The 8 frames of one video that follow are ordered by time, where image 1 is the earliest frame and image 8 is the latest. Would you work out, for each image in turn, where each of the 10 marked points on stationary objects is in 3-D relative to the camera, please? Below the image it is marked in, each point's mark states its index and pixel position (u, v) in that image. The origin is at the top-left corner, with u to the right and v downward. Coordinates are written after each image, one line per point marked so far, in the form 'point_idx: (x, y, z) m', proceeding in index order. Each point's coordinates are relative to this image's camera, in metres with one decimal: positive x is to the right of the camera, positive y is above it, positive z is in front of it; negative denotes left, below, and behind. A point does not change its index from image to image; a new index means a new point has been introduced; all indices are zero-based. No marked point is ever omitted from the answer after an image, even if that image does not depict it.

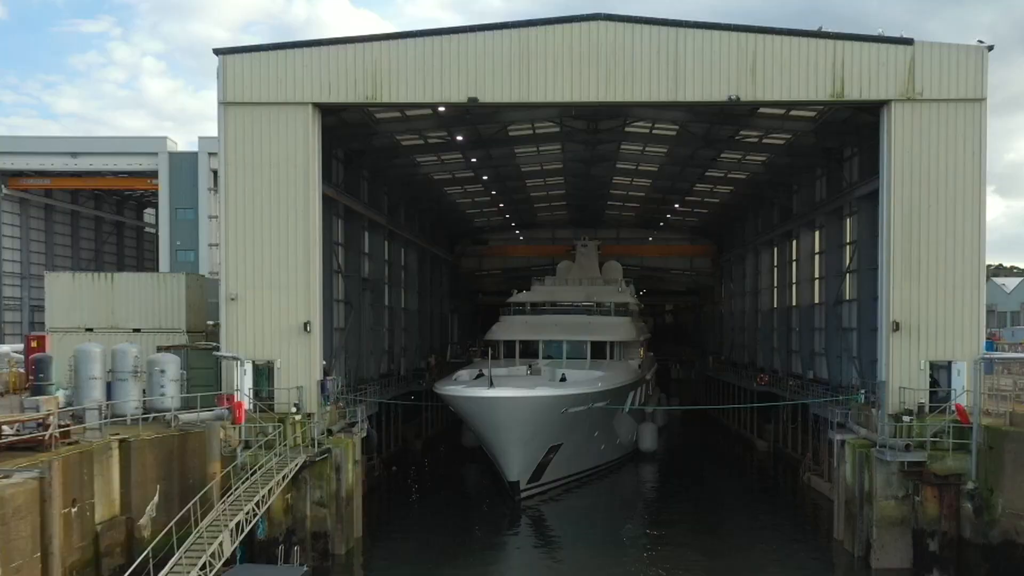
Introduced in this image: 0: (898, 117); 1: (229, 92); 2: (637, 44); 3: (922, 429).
0: (+5.8, +2.6, +11.3) m
1: (-4.3, +3.0, +11.6) m
2: (+1.9, +3.7, +11.5) m
3: (+5.9, -2.0, +10.7) m
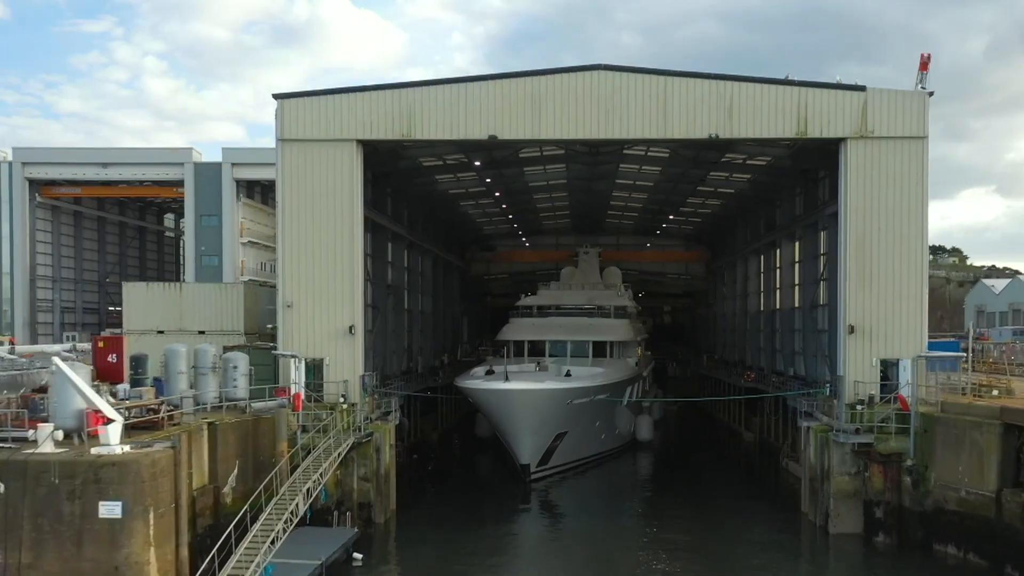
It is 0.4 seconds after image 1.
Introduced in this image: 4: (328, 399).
0: (+6.1, +2.4, +13.3) m
1: (-4.1, +2.8, +13.7) m
2: (+2.1, +3.6, +13.5) m
3: (+6.1, -2.1, +12.7) m
4: (-3.3, -2.0, +13.4) m
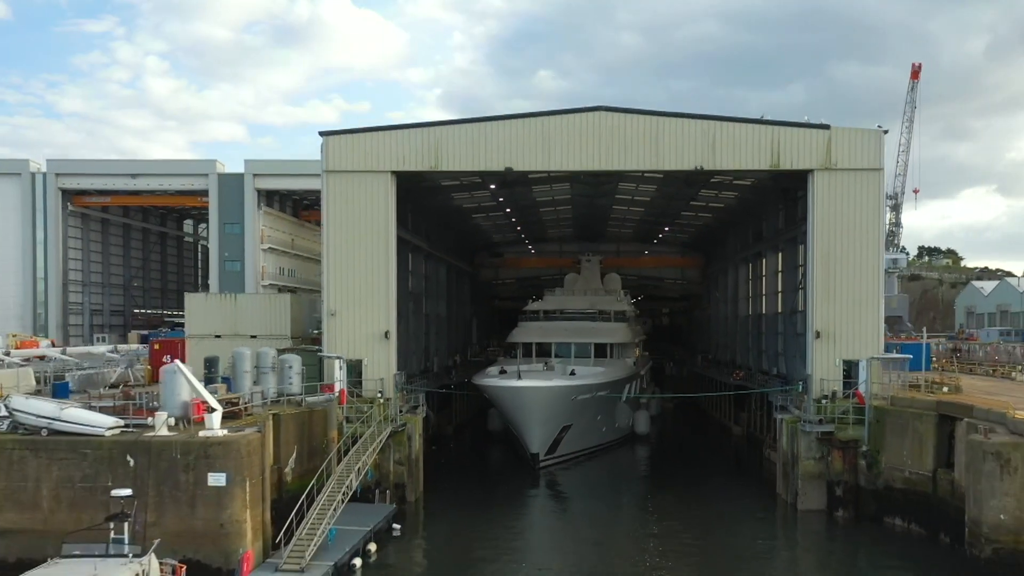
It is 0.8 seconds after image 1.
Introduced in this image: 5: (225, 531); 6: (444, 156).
0: (+6.3, +2.2, +15.4) m
1: (-3.8, +2.6, +15.8) m
2: (+2.4, +3.4, +15.6) m
3: (+6.4, -2.4, +14.8) m
4: (-3.0, -2.2, +15.6) m
5: (-3.8, -3.2, +10.0) m
6: (-1.4, +2.8, +15.8) m
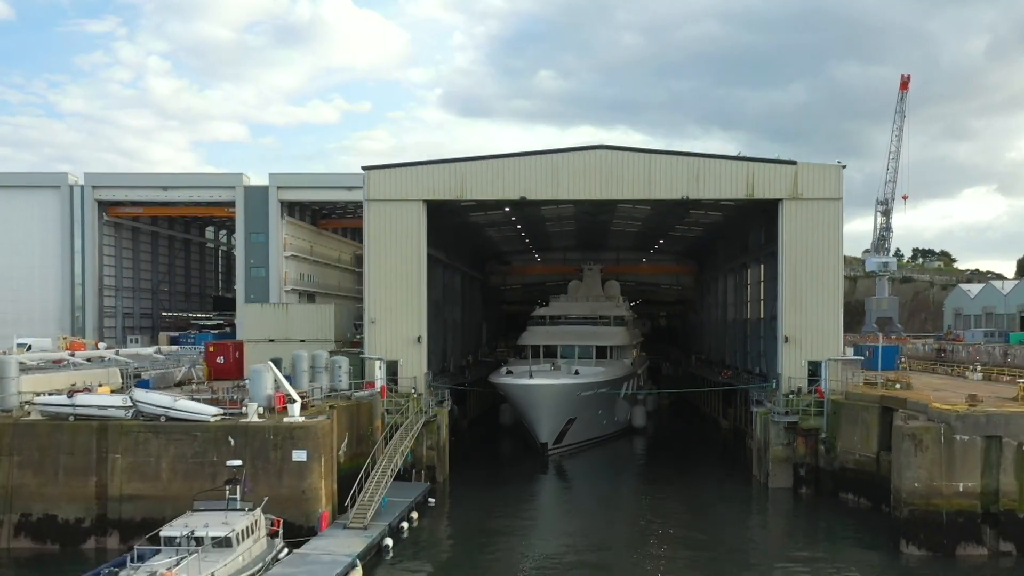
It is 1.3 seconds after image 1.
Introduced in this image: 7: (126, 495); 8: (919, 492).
0: (+6.7, +1.9, +18.1) m
1: (-3.5, +2.3, +18.5) m
2: (+2.8, +3.1, +18.3) m
3: (+6.7, -2.7, +17.5) m
4: (-2.7, -2.5, +18.3) m
5: (-3.5, -3.5, +12.7) m
6: (-1.1, +2.5, +18.5) m
7: (-6.6, -3.5, +12.7) m
8: (+6.9, -3.4, +12.6) m
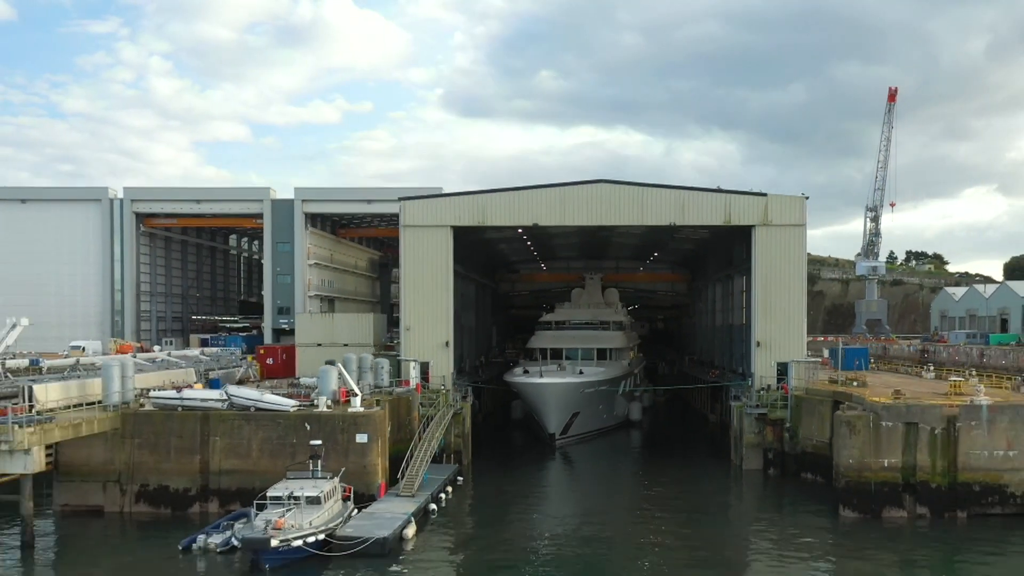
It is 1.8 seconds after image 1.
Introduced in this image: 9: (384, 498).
0: (+7.1, +1.5, +21.3) m
1: (-3.1, +2.0, +21.8) m
2: (+3.2, +2.7, +21.6) m
3: (+7.1, -3.0, +20.8) m
4: (-2.3, -2.8, +21.6) m
5: (-3.1, -3.9, +16.0) m
6: (-0.7, +2.1, +21.8) m
7: (-6.2, -3.9, +16.0) m
8: (+7.3, -3.8, +15.9) m
9: (-2.7, -4.5, +16.1) m
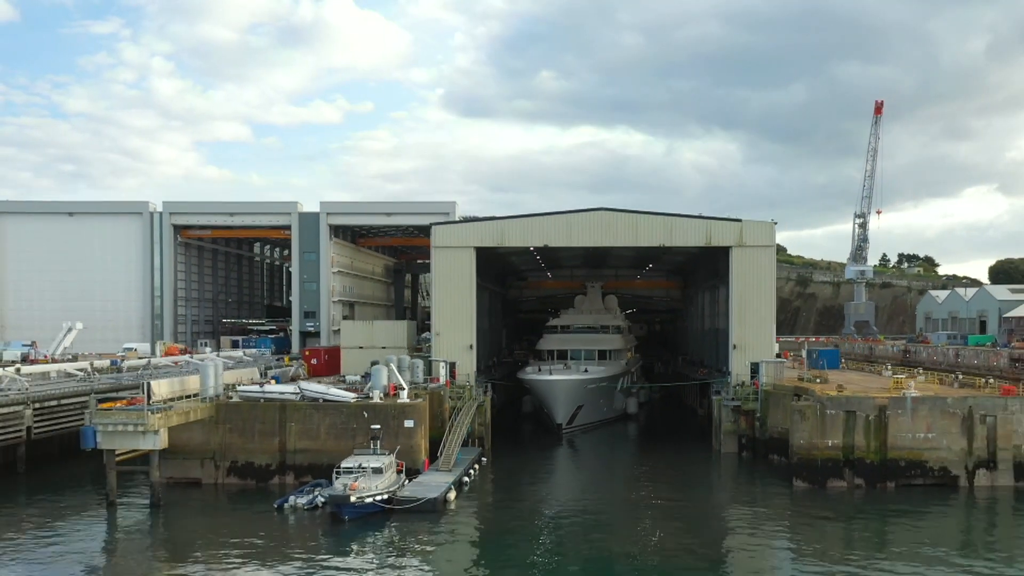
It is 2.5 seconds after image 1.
0: (+7.6, +1.1, +25.2) m
1: (-2.6, +1.6, +25.6) m
2: (+3.6, +2.3, +25.4) m
3: (+7.6, -3.4, +24.7) m
4: (-1.8, -3.2, +25.4) m
5: (-2.6, -4.3, +19.9) m
6: (-0.2, +1.7, +25.7) m
7: (-5.7, -4.3, +19.9) m
8: (+7.7, -4.2, +19.8) m
9: (-2.2, -4.9, +20.0) m
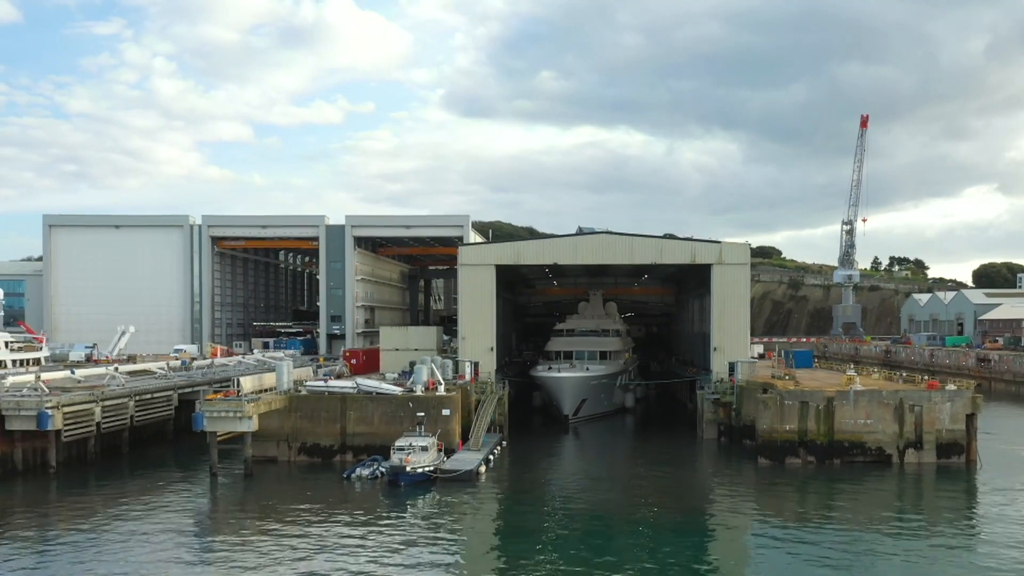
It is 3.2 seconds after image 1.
0: (+8.2, +0.7, +29.8) m
1: (-2.0, +1.1, +30.2) m
2: (+4.2, +1.9, +30.0) m
3: (+8.2, -3.9, +29.2) m
4: (-1.2, -3.7, +30.0) m
5: (-2.0, -4.7, +24.5) m
6: (+0.4, +1.3, +30.2) m
7: (-5.1, -4.7, +24.5) m
8: (+8.3, -4.6, +24.3) m
9: (-1.7, -5.4, +24.6) m
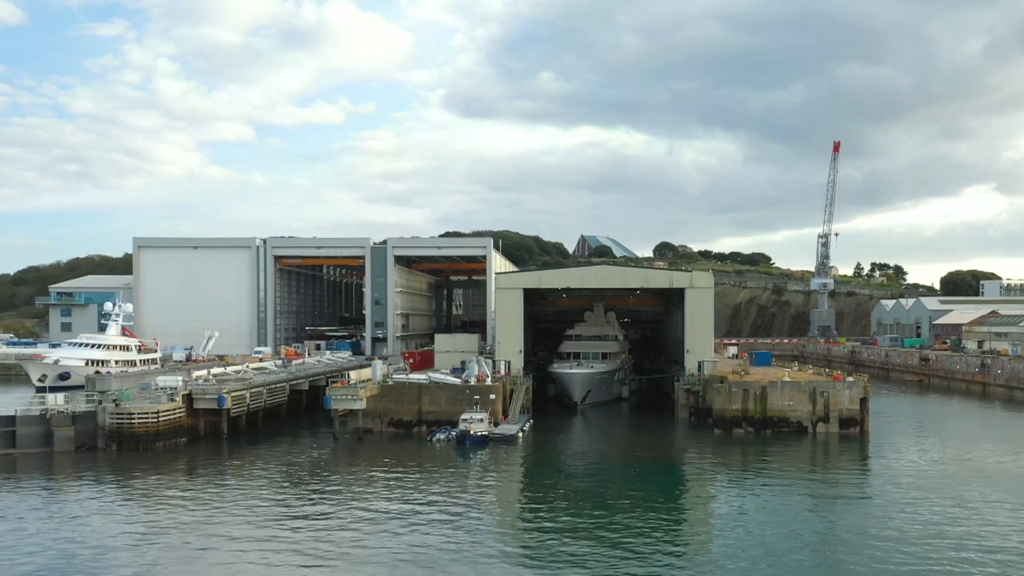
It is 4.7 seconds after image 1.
0: (+9.4, -0.3, +39.8) m
1: (-0.7, +0.2, +40.2) m
2: (+5.5, +0.9, +40.0) m
3: (+9.4, -4.8, +39.2) m
4: (+0.1, -4.6, +40.0) m
5: (-0.8, -5.7, +34.5) m
6: (+1.7, +0.4, +40.2) m
7: (-3.8, -5.7, +34.5) m
8: (+9.6, -5.6, +34.3) m
9: (-0.4, -6.3, +34.6) m
